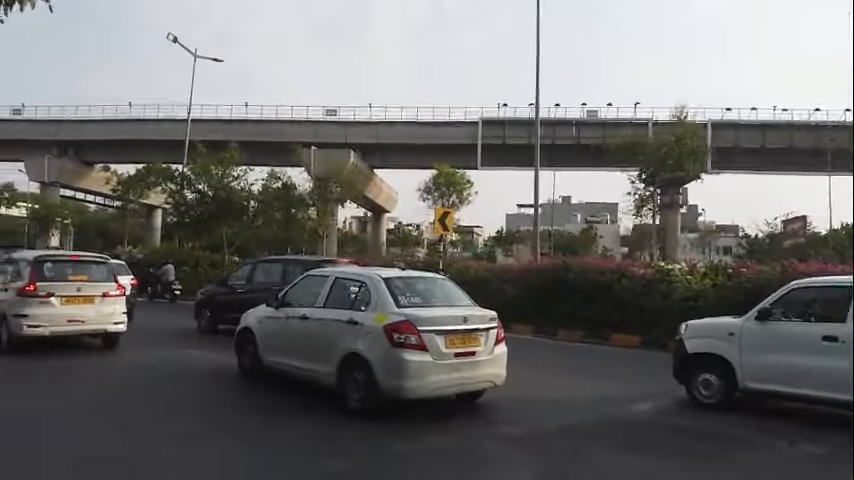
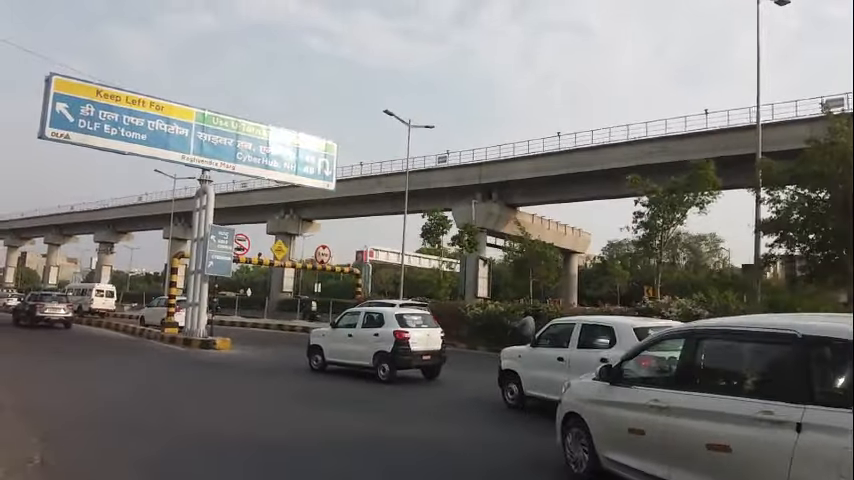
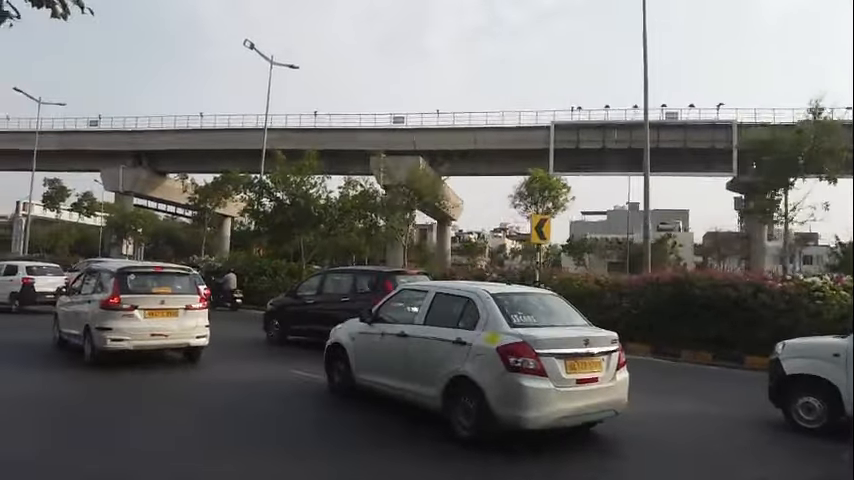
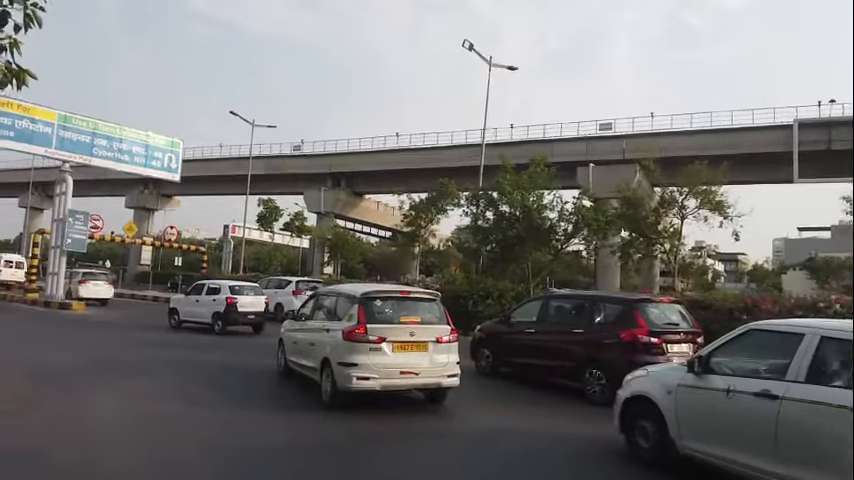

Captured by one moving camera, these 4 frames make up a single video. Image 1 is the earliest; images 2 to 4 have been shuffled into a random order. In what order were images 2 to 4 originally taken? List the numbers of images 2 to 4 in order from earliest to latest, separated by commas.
3, 4, 2
